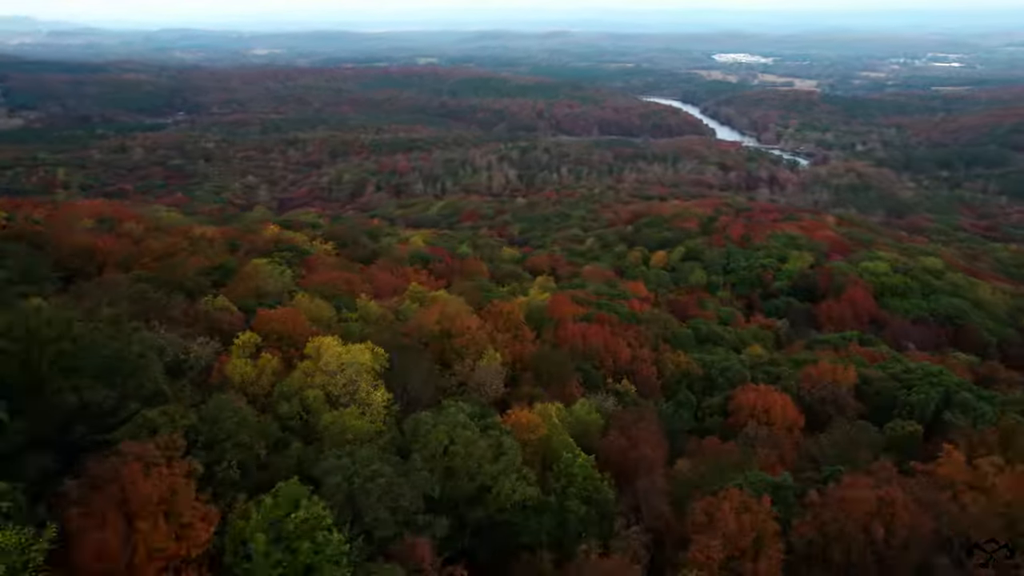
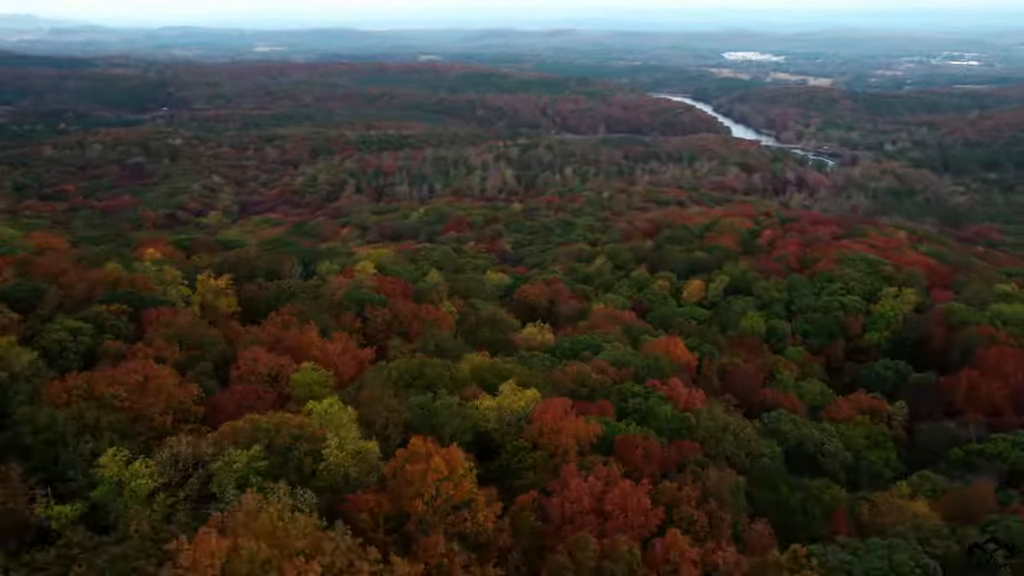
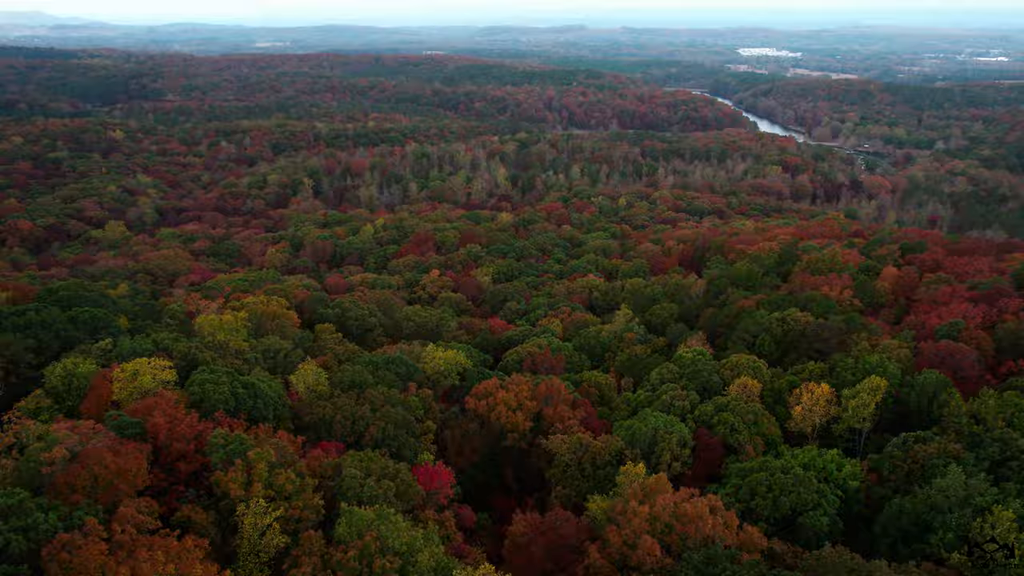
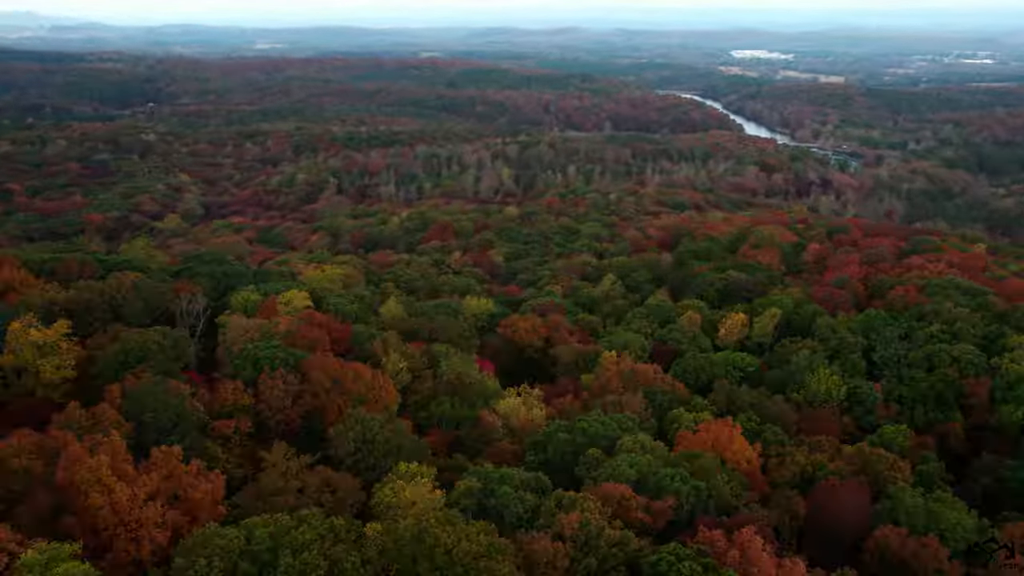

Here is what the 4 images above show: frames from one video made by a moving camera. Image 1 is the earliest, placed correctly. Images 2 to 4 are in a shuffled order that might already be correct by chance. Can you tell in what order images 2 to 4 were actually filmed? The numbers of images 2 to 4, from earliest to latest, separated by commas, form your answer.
2, 4, 3
